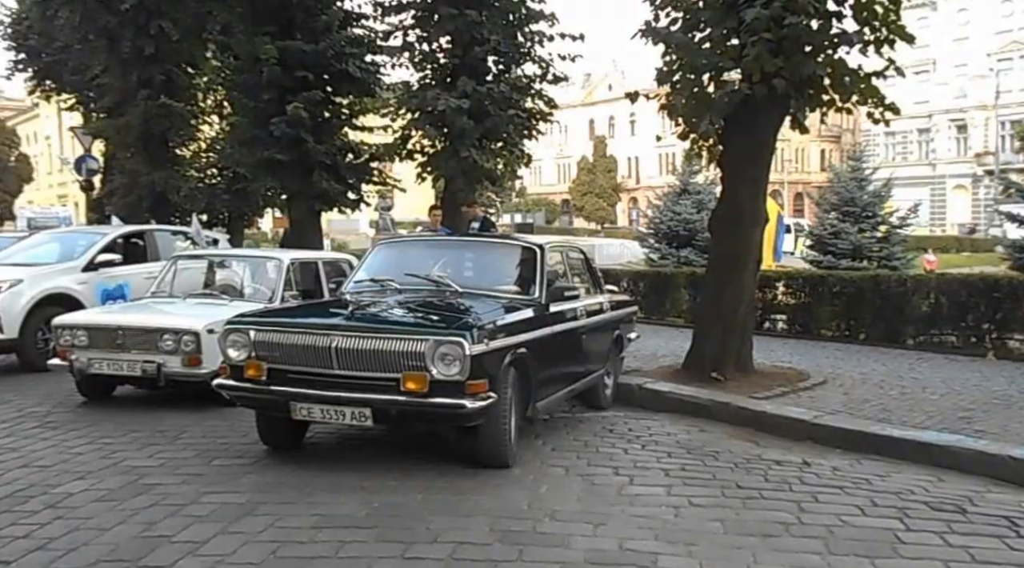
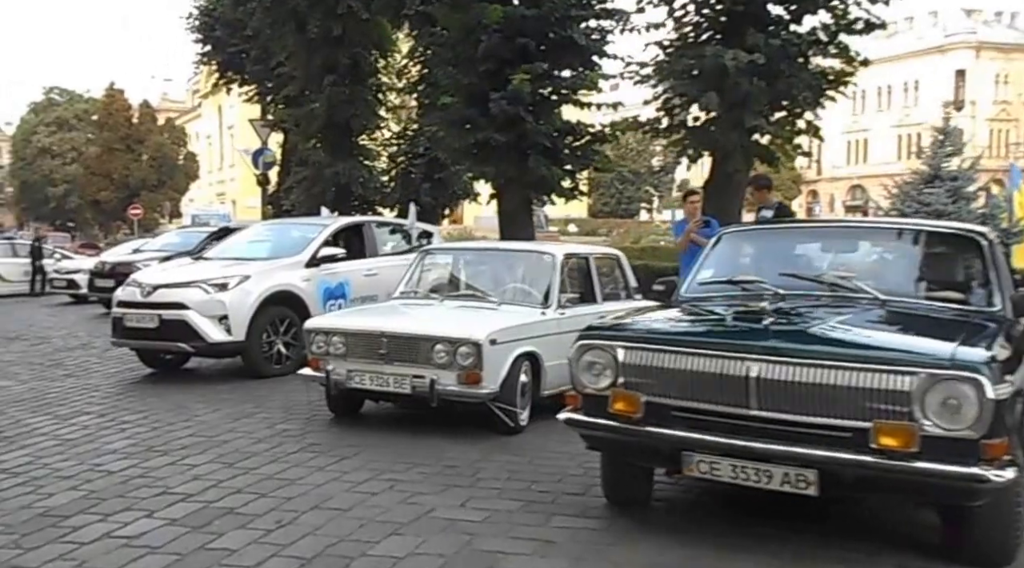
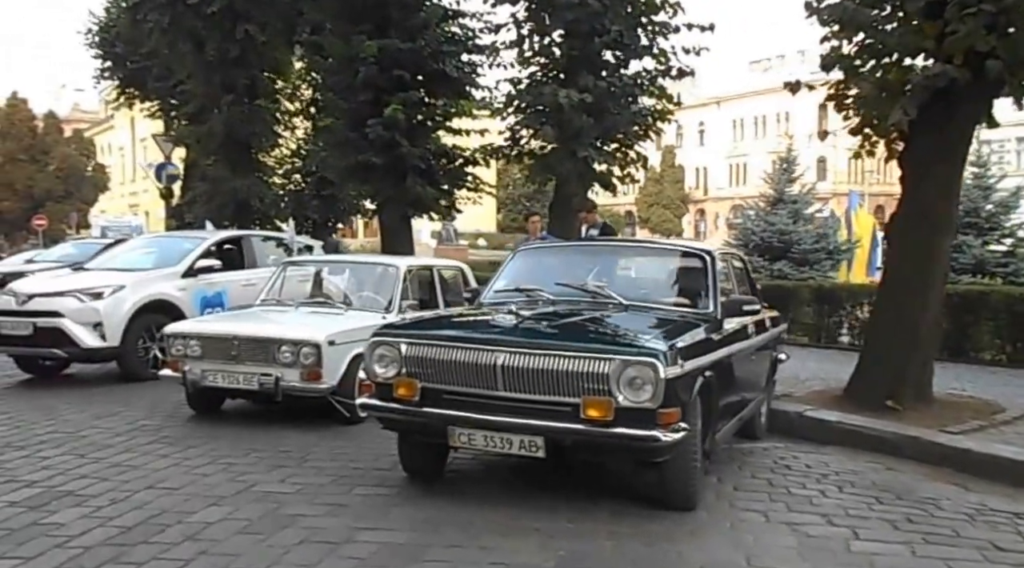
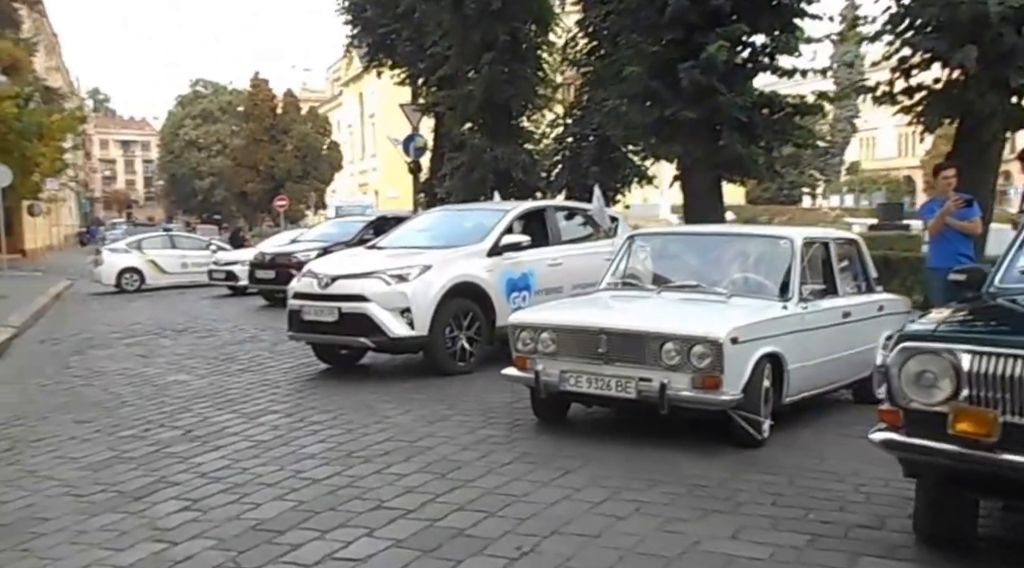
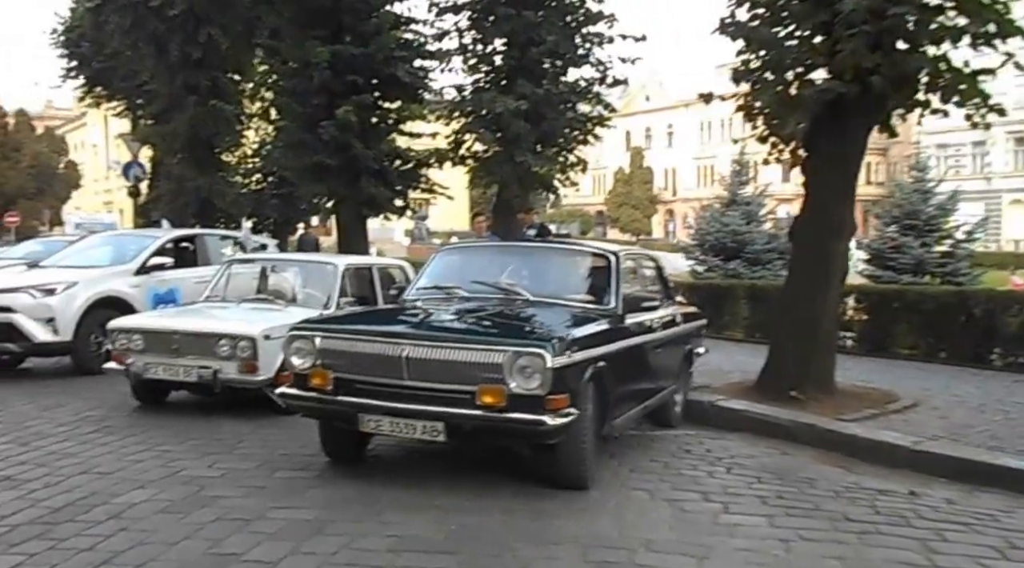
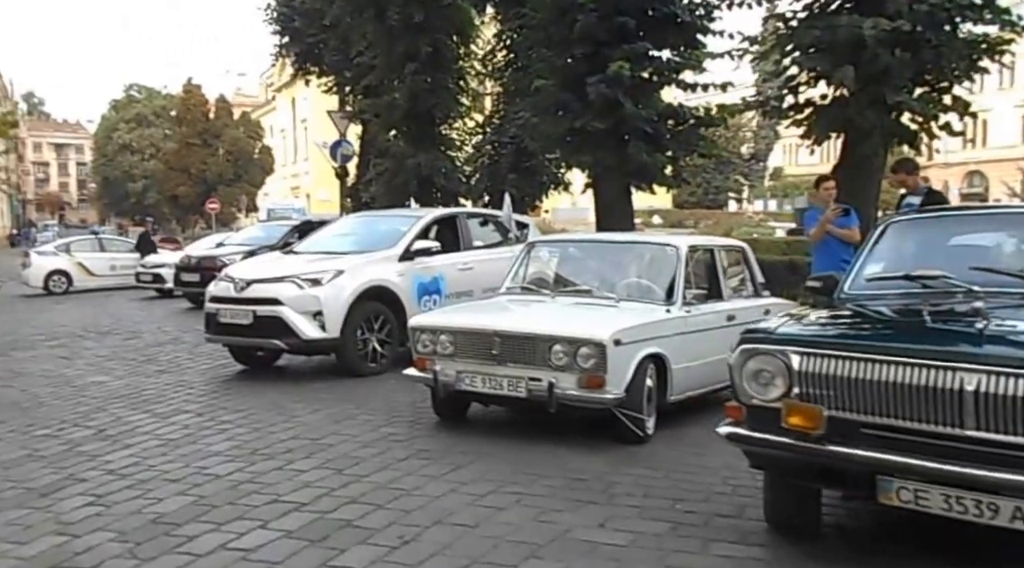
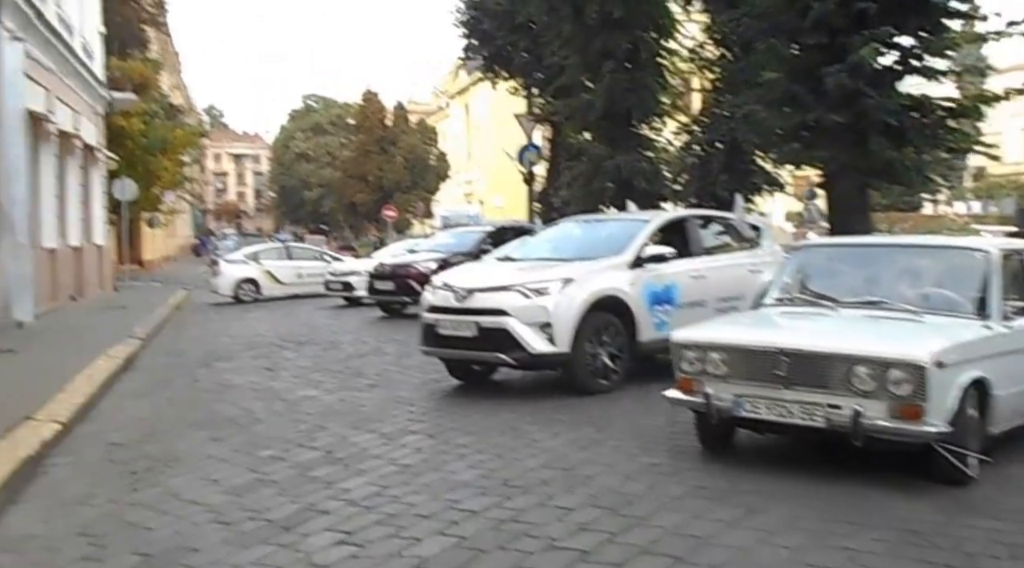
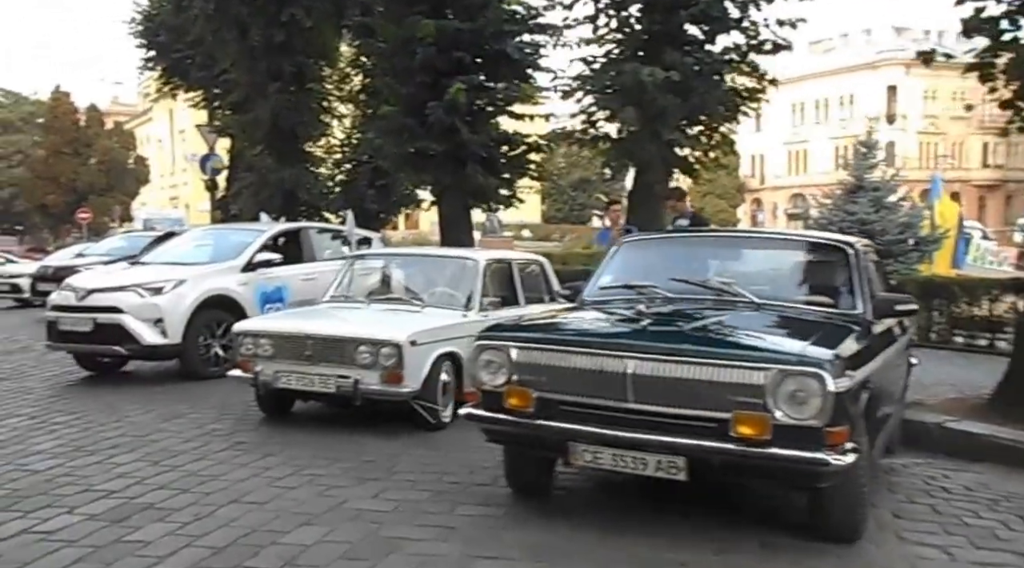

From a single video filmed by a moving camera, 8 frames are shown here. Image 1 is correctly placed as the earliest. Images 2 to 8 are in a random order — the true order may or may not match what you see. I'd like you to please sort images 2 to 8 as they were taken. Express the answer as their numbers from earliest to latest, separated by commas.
5, 3, 8, 2, 6, 4, 7
